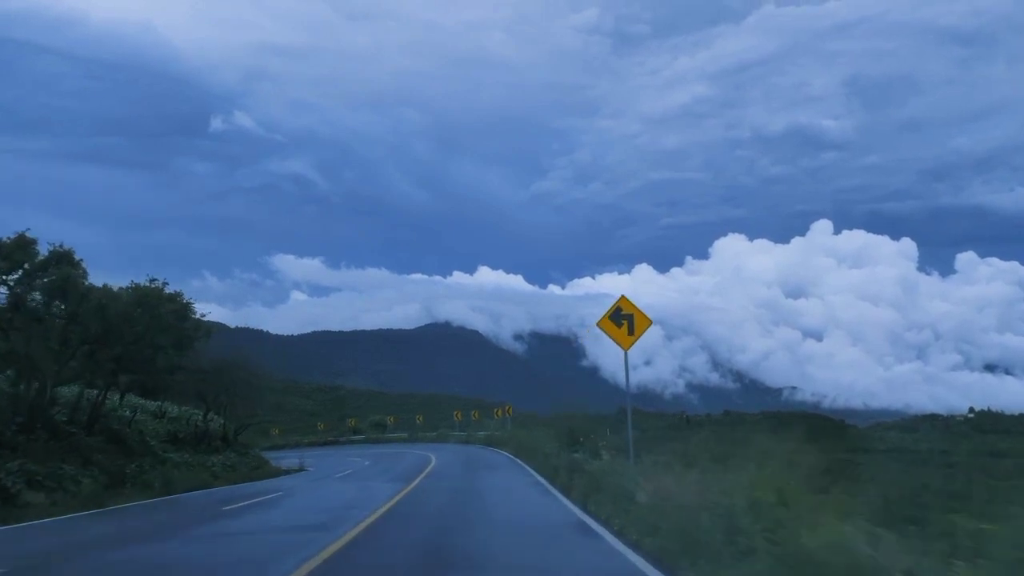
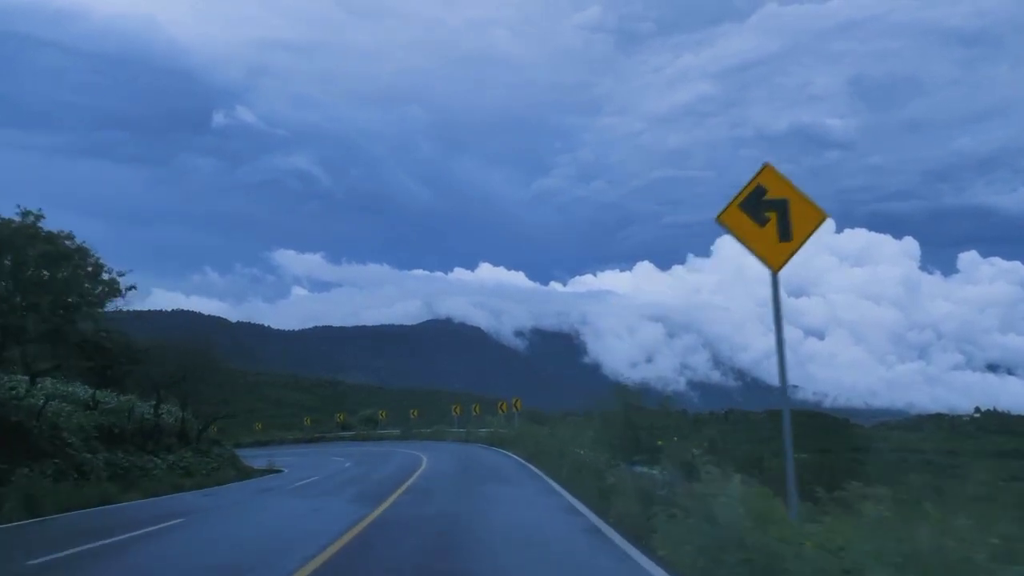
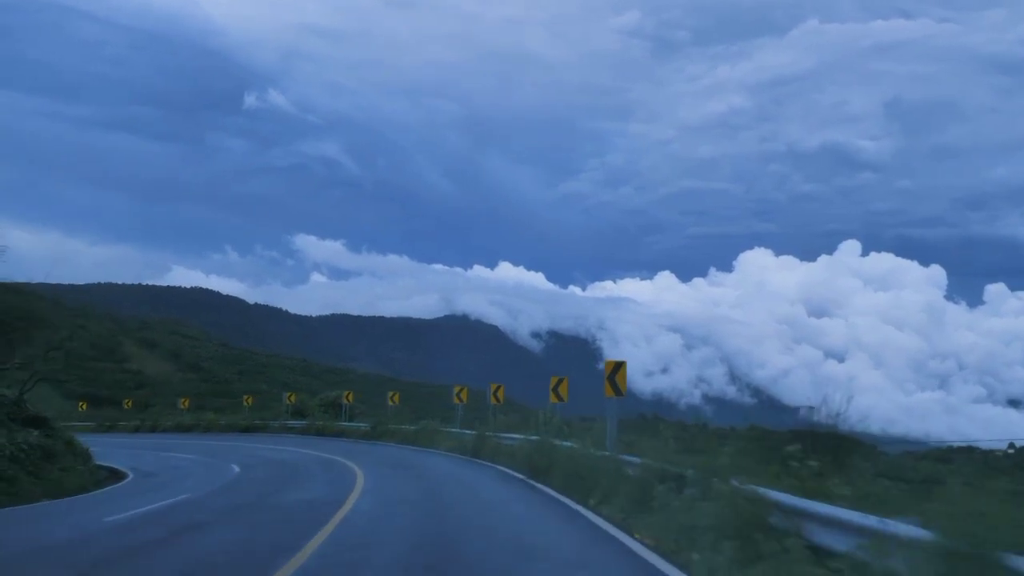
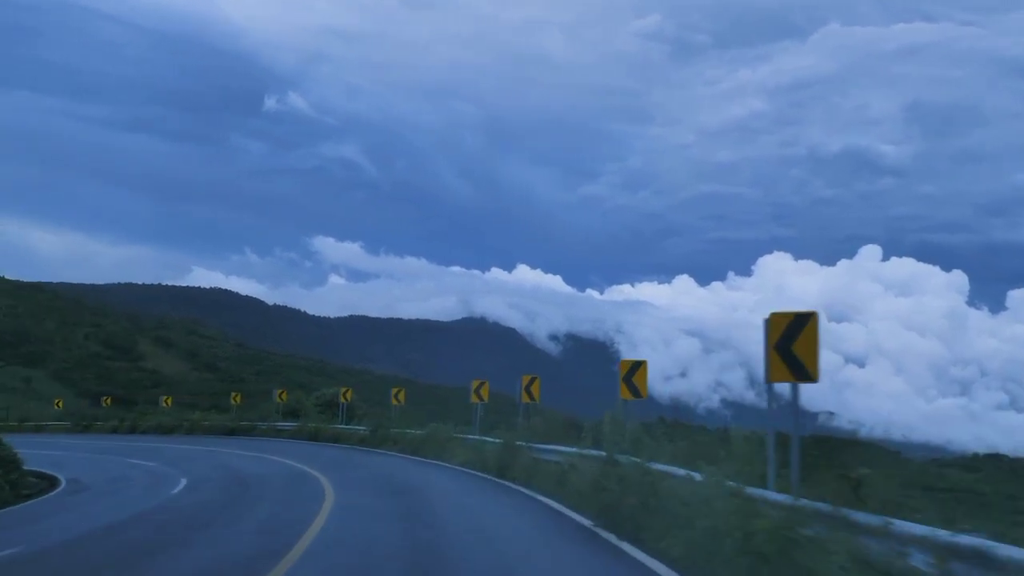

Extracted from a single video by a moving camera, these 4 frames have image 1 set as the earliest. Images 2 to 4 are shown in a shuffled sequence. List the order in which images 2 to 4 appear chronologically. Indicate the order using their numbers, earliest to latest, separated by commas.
2, 3, 4
